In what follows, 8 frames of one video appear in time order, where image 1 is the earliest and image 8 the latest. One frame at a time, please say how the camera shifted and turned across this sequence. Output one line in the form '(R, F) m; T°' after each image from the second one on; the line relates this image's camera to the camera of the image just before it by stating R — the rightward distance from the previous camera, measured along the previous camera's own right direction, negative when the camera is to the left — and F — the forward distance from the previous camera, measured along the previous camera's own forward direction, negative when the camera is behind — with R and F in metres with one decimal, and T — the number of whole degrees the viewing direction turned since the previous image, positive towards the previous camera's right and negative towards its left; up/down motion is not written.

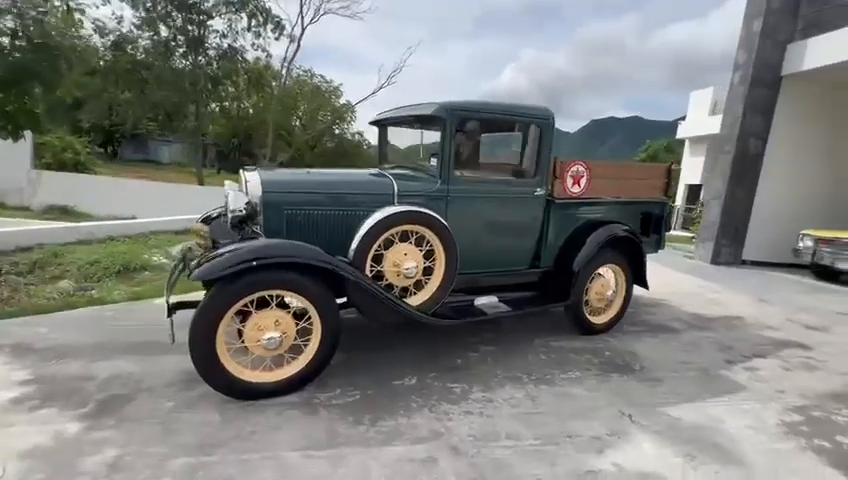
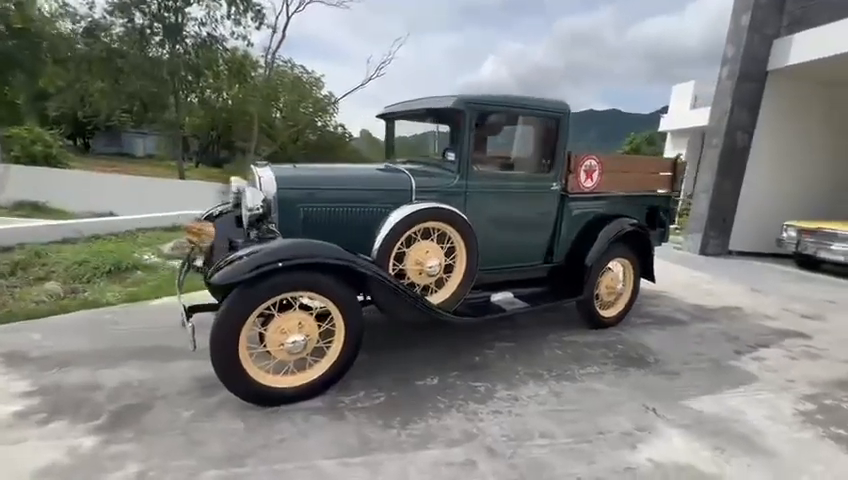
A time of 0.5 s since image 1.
(-0.3, +0.1) m; +3°
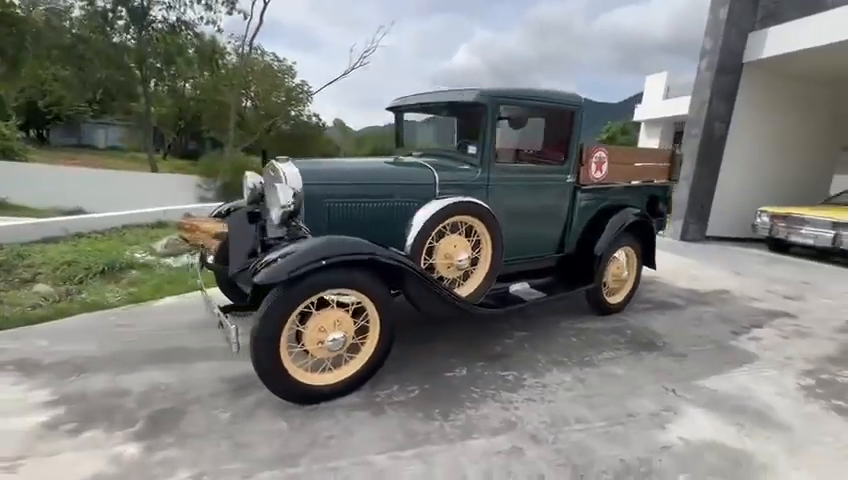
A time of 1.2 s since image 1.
(-0.4, 0.0) m; +3°
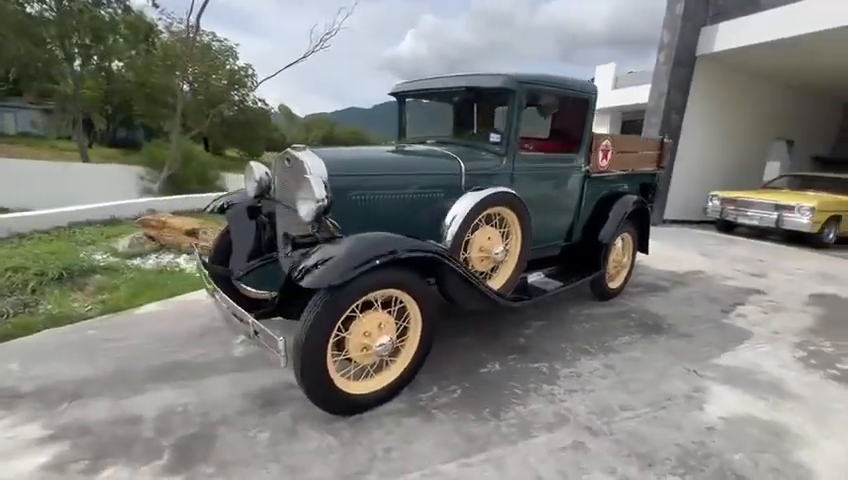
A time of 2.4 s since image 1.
(-0.6, +0.2) m; +7°
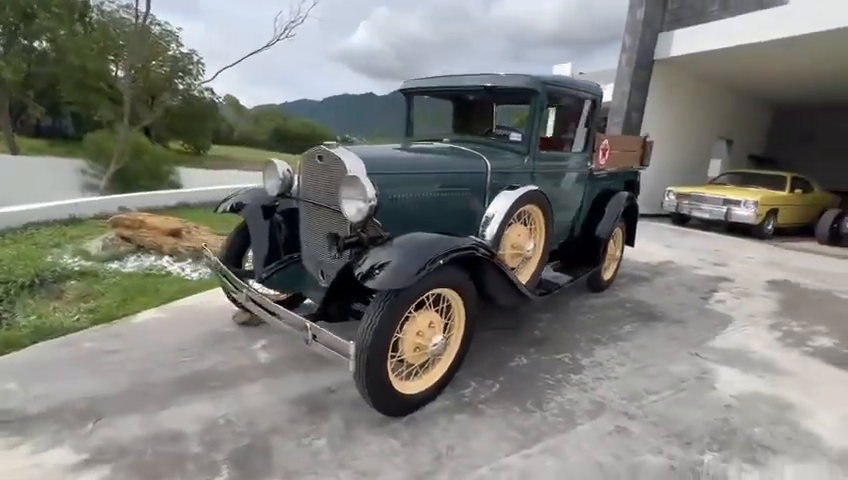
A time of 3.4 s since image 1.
(-0.6, 0.0) m; +6°
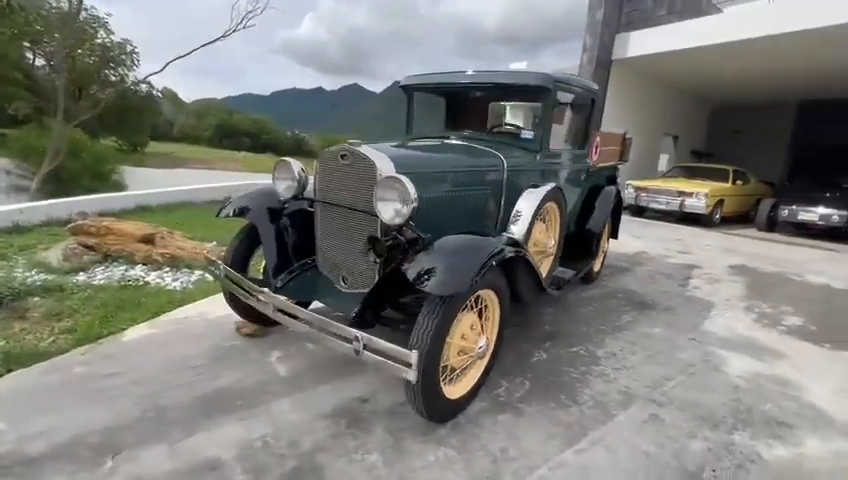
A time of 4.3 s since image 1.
(-0.5, +0.1) m; +6°
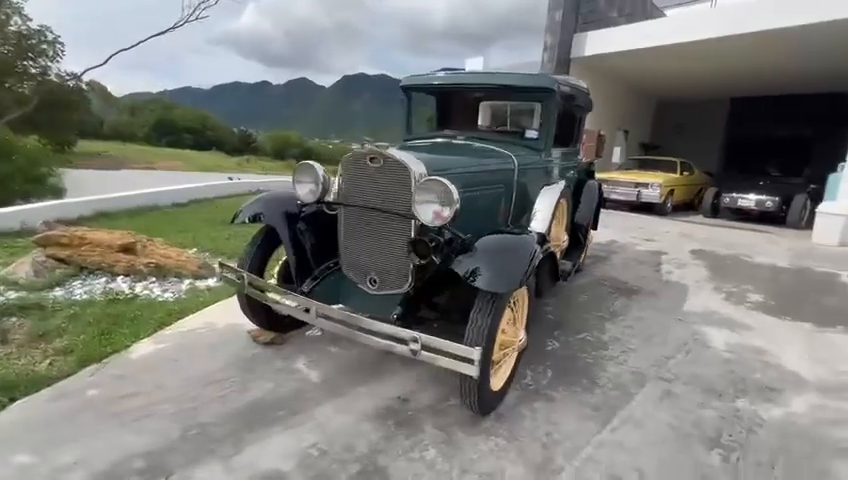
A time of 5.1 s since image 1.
(-0.5, 0.0) m; +6°
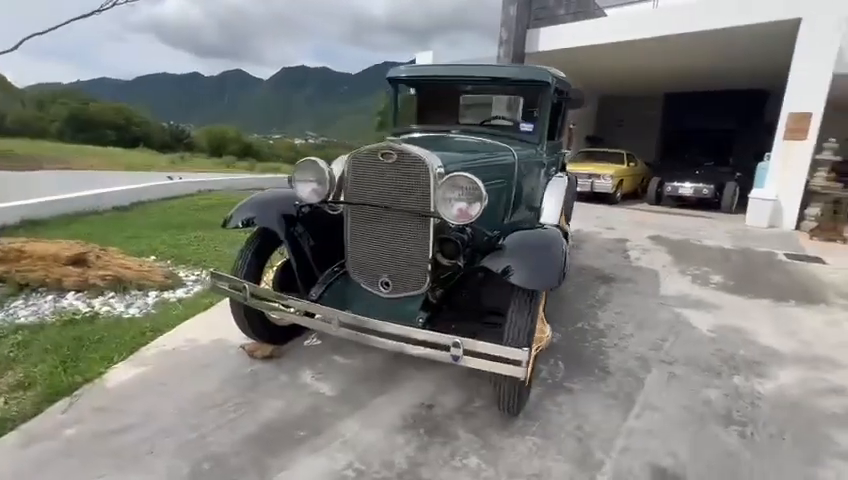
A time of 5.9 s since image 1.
(-0.4, +0.1) m; +7°
